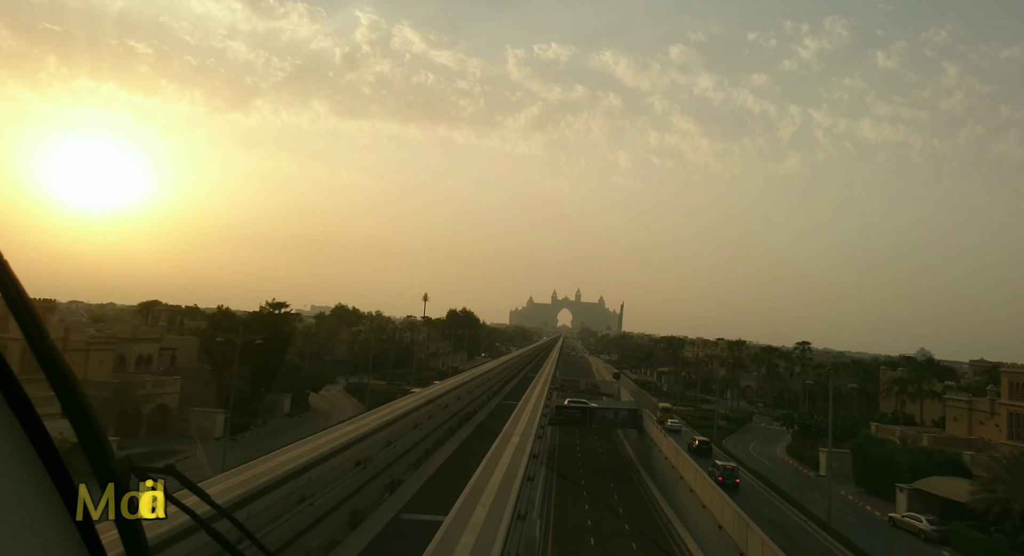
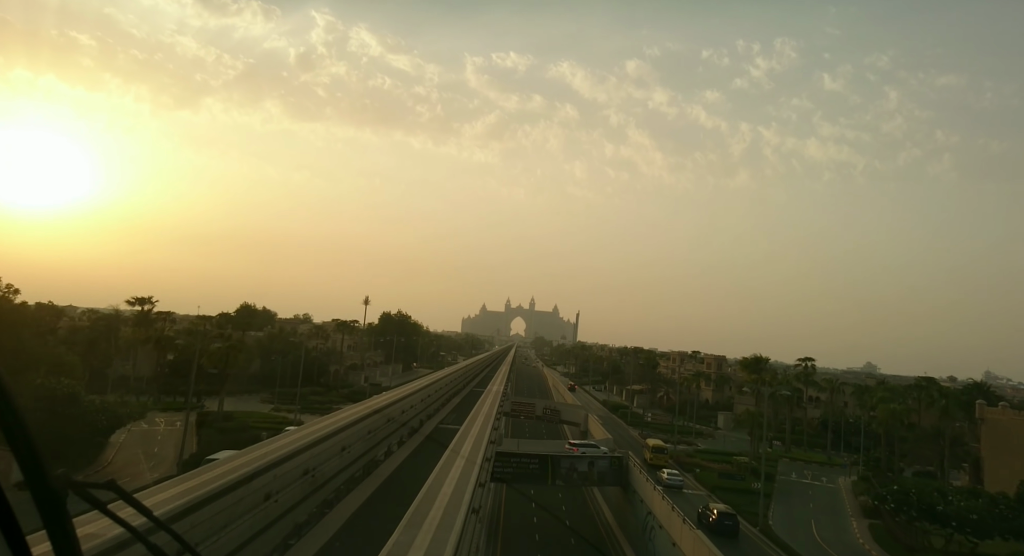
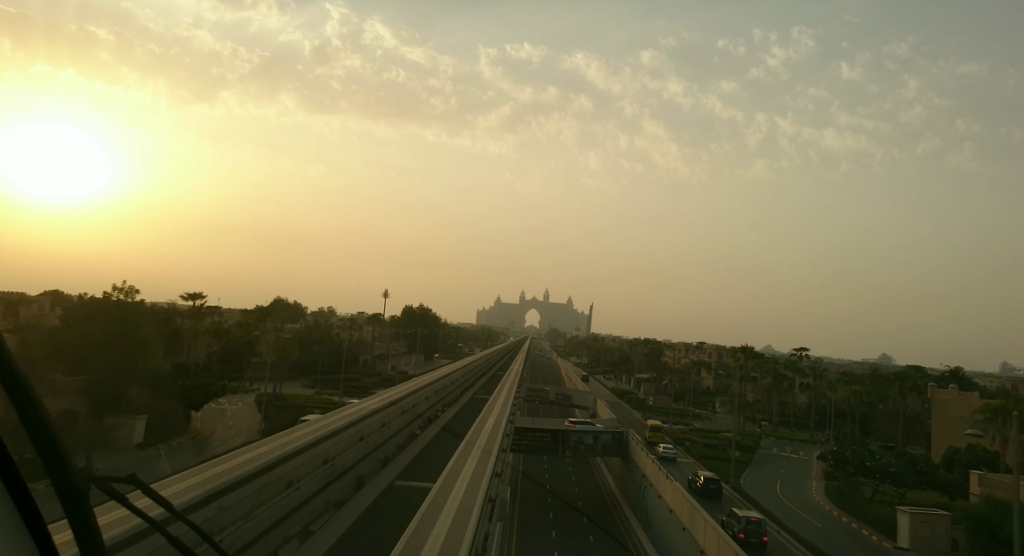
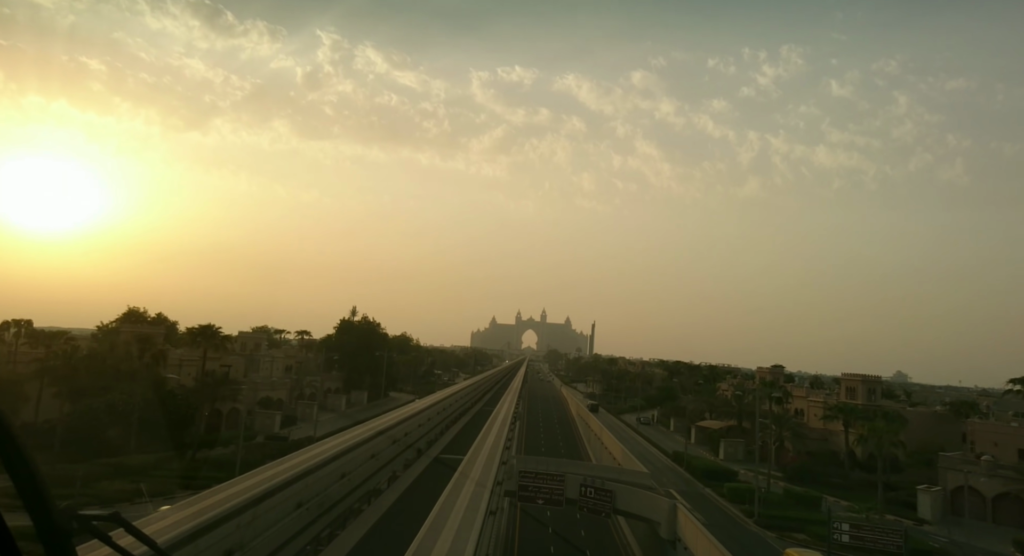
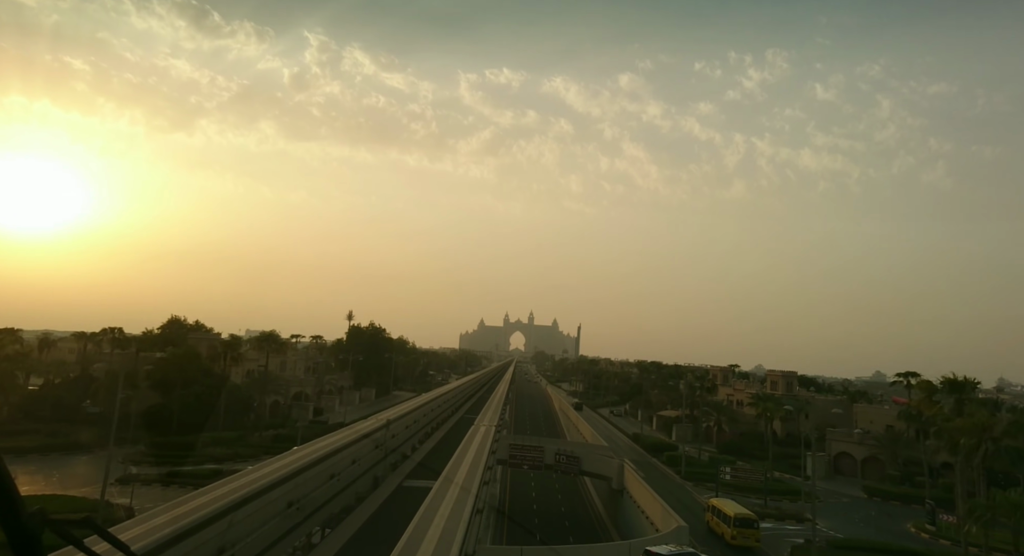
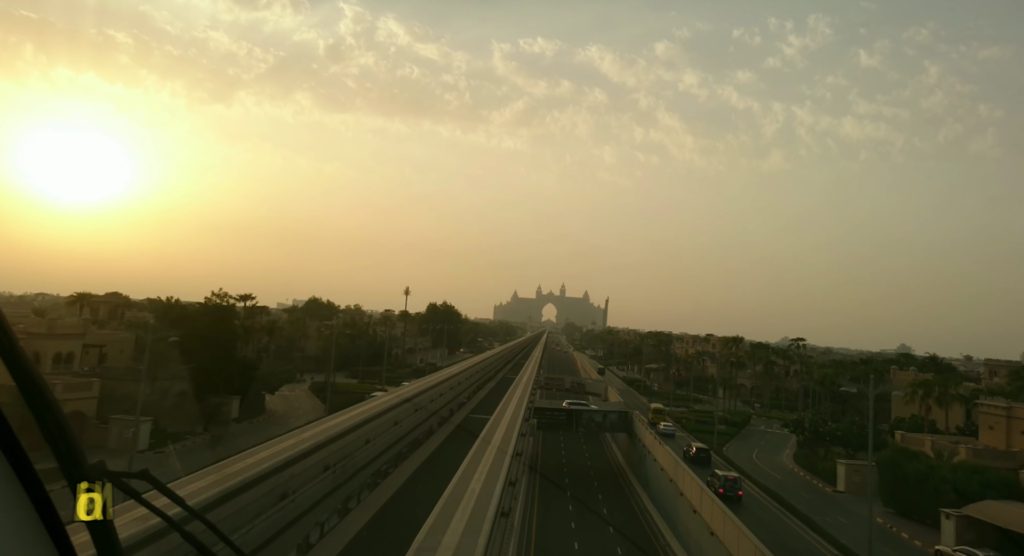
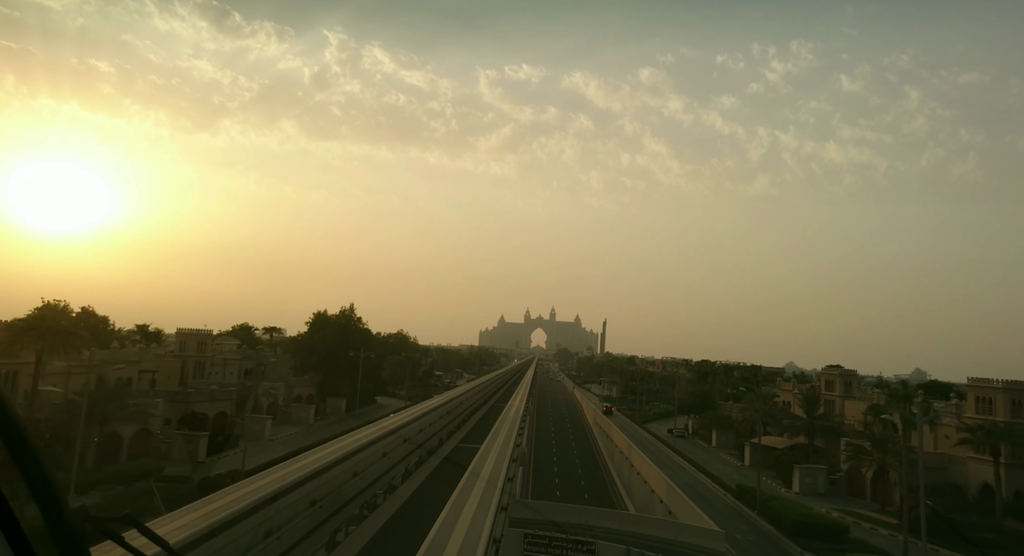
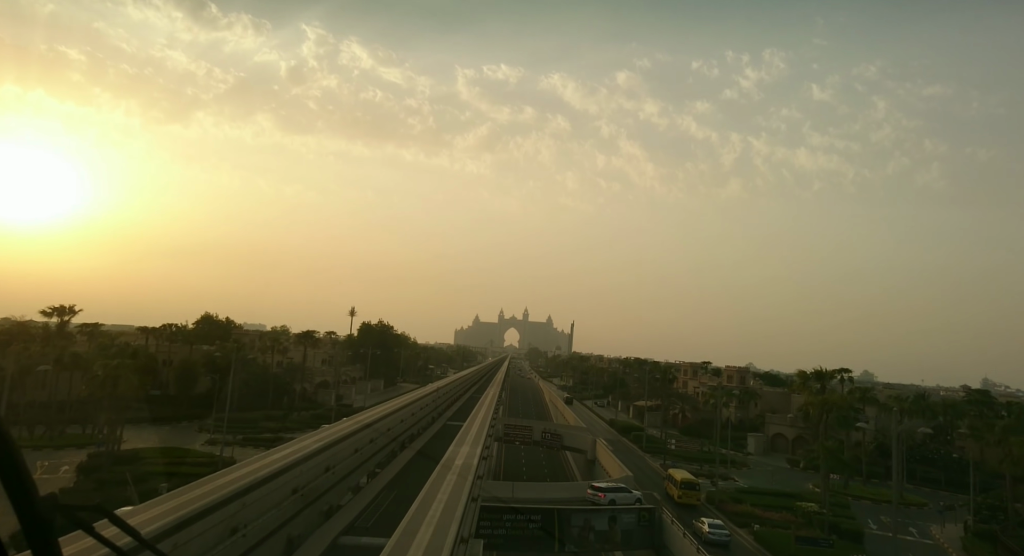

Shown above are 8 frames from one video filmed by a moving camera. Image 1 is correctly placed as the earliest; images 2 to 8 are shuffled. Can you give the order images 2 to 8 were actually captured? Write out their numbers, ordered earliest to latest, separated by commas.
6, 3, 2, 8, 5, 4, 7
